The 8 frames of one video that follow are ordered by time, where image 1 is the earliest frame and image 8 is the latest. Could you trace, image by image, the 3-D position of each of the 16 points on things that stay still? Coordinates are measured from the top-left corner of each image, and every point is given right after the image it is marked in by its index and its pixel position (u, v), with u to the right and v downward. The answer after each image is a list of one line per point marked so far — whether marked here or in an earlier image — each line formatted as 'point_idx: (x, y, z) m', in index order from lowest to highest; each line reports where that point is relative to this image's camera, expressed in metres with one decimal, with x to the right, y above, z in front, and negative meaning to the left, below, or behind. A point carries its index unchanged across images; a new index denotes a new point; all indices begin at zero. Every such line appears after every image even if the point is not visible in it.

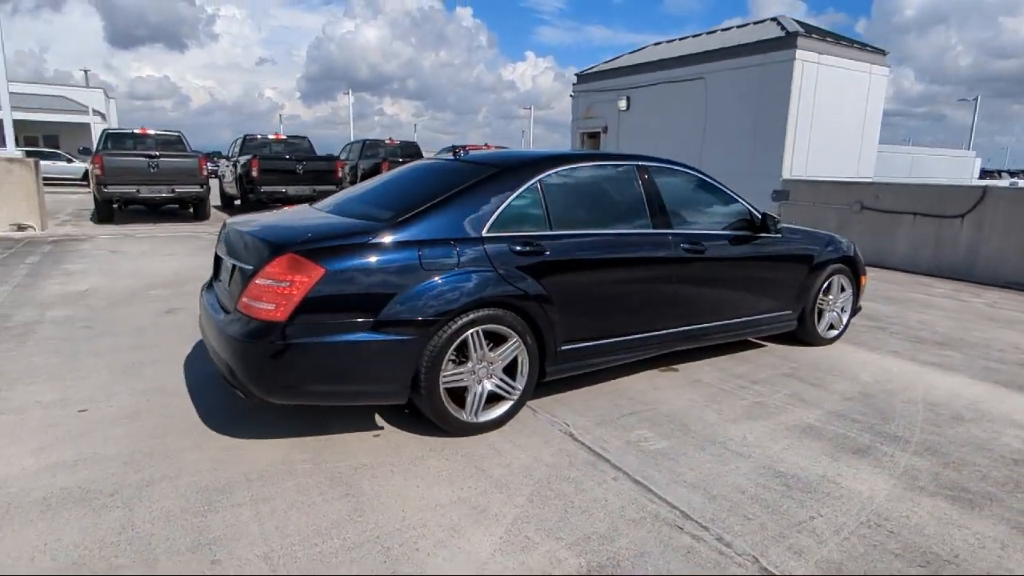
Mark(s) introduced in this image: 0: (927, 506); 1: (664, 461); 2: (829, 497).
0: (+2.0, -1.1, +3.0) m
1: (+0.8, -1.0, +3.4) m
2: (+1.6, -1.0, +3.1) m
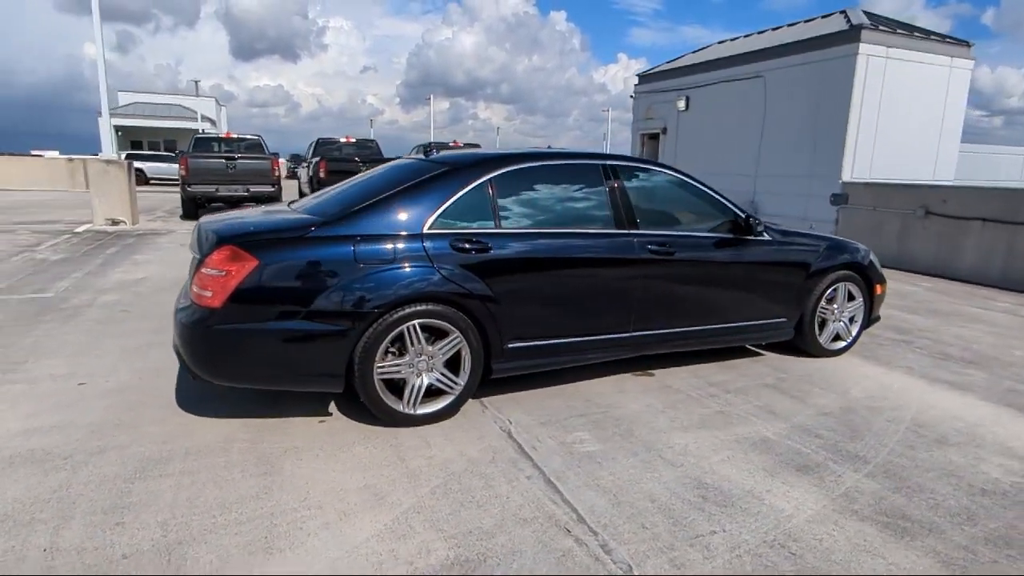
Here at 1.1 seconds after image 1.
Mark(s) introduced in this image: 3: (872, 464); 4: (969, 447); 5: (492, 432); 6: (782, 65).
0: (+1.5, -1.1, +2.8) m
1: (+0.4, -0.9, +3.4) m
2: (+1.1, -1.1, +2.9) m
3: (+1.9, -1.0, +3.4) m
4: (+2.6, -0.9, +3.6) m
5: (-0.1, -0.9, +3.7) m
6: (+4.8, +3.9, +11.0) m
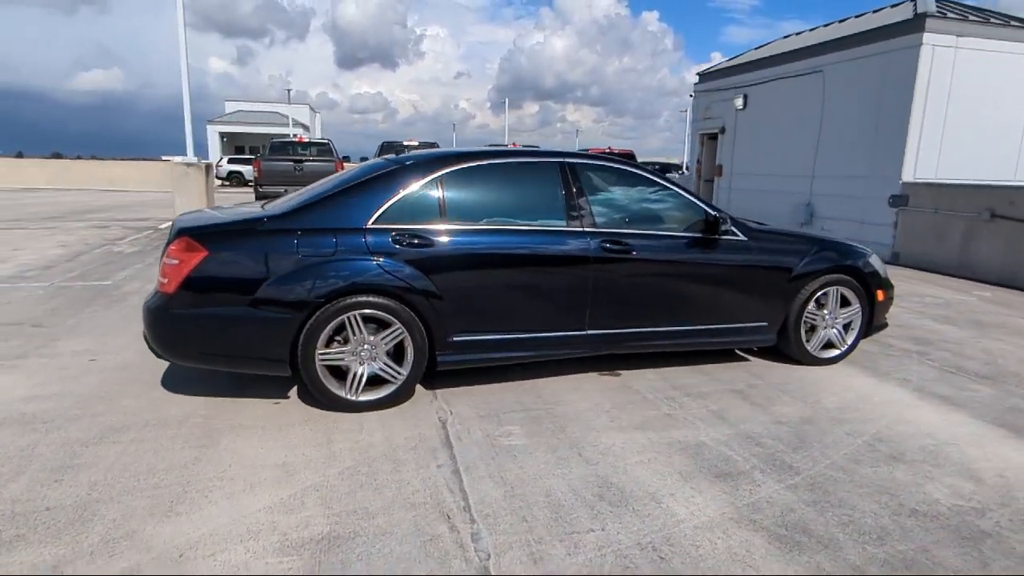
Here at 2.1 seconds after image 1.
0: (+0.9, -1.1, +2.7) m
1: (-0.1, -0.9, +3.4) m
2: (+0.5, -1.0, +2.8) m
3: (+1.5, -1.0, +3.2) m
4: (+2.2, -0.9, +3.3) m
5: (-0.5, -0.8, +3.8) m
6: (+5.5, +3.8, +10.3) m
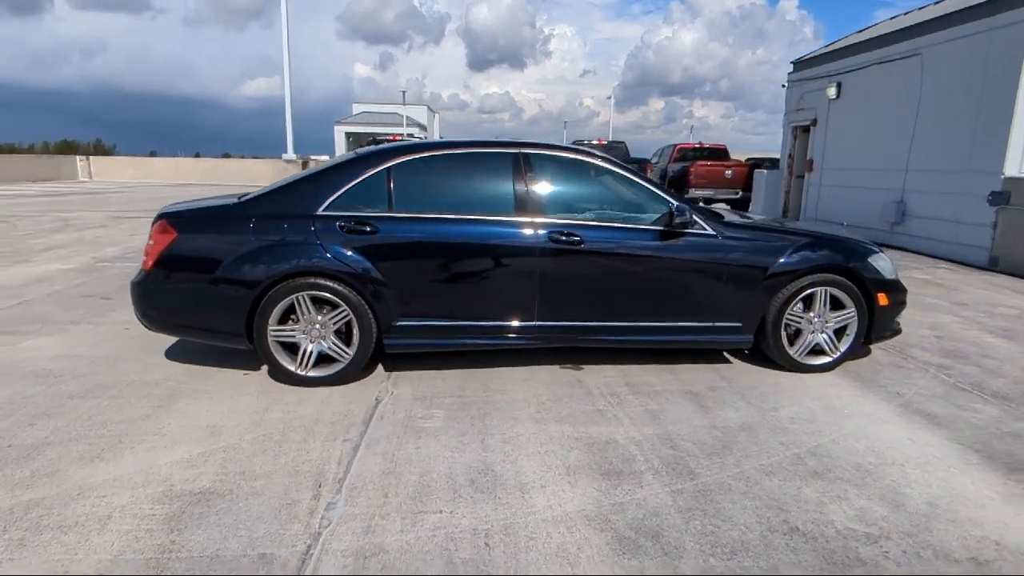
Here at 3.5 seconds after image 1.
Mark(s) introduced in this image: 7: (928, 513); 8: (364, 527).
0: (+0.2, -1.0, +2.6) m
1: (-0.6, -0.8, +3.5) m
2: (-0.1, -1.0, +2.8) m
3: (+0.9, -0.9, +3.0) m
4: (+1.6, -0.9, +2.9) m
5: (-1.0, -0.7, +4.0) m
6: (+6.4, +3.7, +9.2) m
7: (+1.8, -1.0, +2.7) m
8: (-0.6, -1.0, +2.6) m
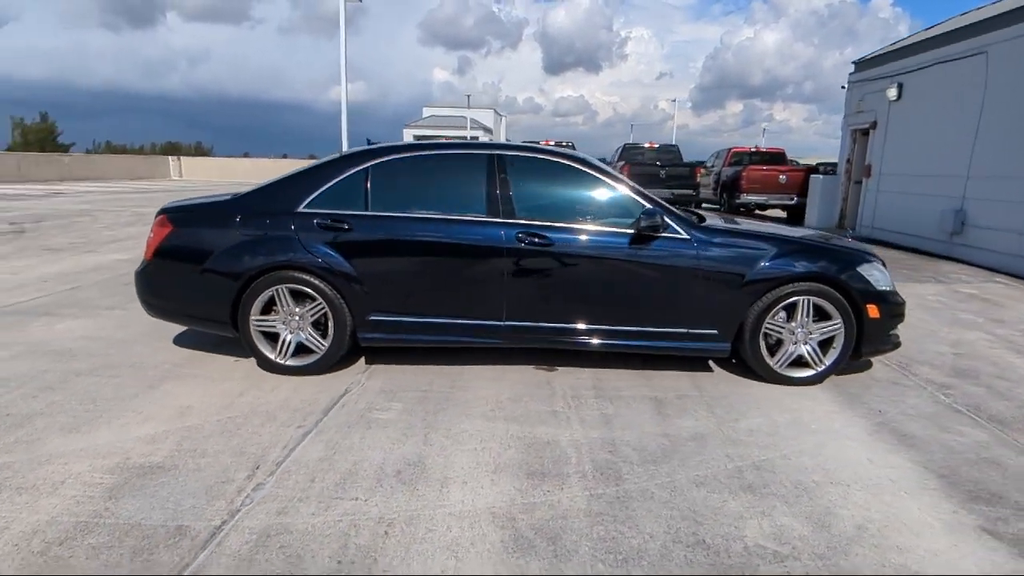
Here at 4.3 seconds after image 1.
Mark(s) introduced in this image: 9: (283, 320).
0: (-0.2, -1.0, +2.6) m
1: (-0.9, -0.8, +3.6) m
2: (-0.5, -1.0, +2.9) m
3: (+0.5, -0.9, +2.9) m
4: (+1.2, -1.0, +2.8) m
5: (-1.2, -0.7, +4.1) m
6: (+6.8, +3.5, +8.5) m
7: (+1.4, -1.0, +2.6) m
8: (-1.0, -1.0, +2.8) m
9: (-1.6, -0.2, +4.3) m
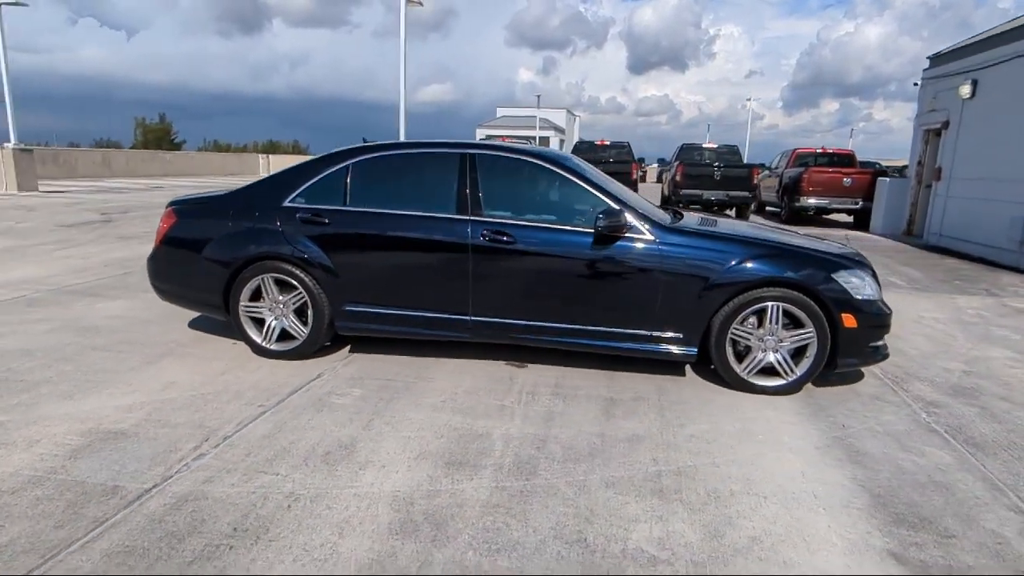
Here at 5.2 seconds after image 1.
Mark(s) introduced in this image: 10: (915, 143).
0: (-0.6, -1.0, +2.7) m
1: (-1.2, -0.7, +3.8) m
2: (-0.9, -0.9, +3.1) m
3: (+0.1, -0.9, +2.9) m
4: (+0.7, -1.0, +2.7) m
5: (-1.5, -0.6, +4.4) m
6: (+7.2, +3.3, +7.6) m
7: (+0.9, -1.0, +2.5) m
8: (-1.5, -0.9, +3.0) m
9: (-1.8, -0.1, +4.6) m
10: (+7.9, +2.8, +12.2) m
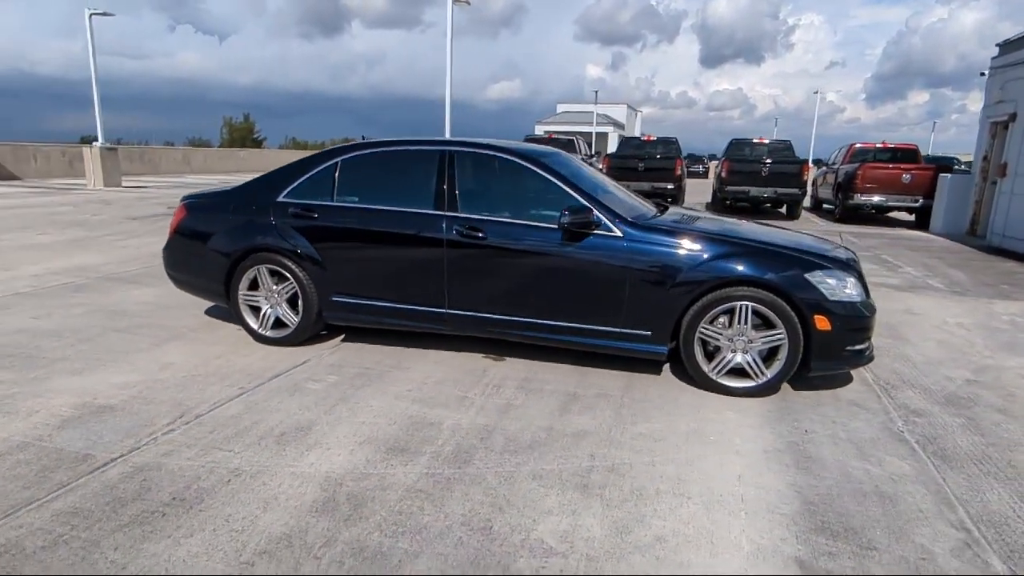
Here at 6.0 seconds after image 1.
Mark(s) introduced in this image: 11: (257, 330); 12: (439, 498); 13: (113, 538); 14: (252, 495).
0: (-1.0, -0.9, +2.9) m
1: (-1.4, -0.7, +4.0) m
2: (-1.2, -0.8, +3.2) m
3: (-0.3, -0.9, +3.0) m
4: (+0.4, -0.9, +2.7) m
5: (-1.6, -0.5, +4.6) m
6: (+7.4, +3.2, +6.9) m
7: (+0.5, -1.0, +2.5) m
8: (-1.8, -0.8, +3.2) m
9: (-1.9, -0.1, +4.9) m
10: (+8.6, +2.8, +11.3) m
11: (-2.0, -0.3, +4.9) m
12: (-0.3, -0.9, +2.8) m
13: (-1.6, -1.0, +2.5) m
14: (-1.2, -0.9, +2.8) m
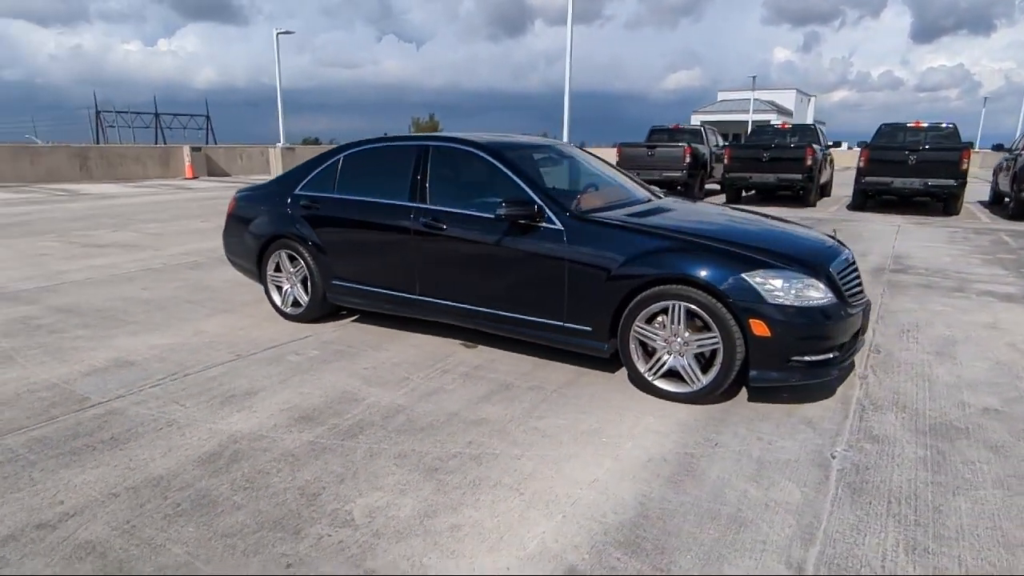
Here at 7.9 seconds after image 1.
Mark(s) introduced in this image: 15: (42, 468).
0: (-1.7, -0.8, +3.3) m
1: (-1.8, -0.5, +4.5) m
2: (-1.8, -0.7, +3.7) m
3: (-0.9, -0.8, +3.2) m
4: (-0.4, -0.9, +2.8) m
5: (-1.8, -0.4, +5.1) m
6: (+7.6, +2.9, +4.9) m
7: (-0.3, -1.0, +2.5) m
8: (-2.3, -0.7, +3.9) m
9: (-2.0, +0.1, +5.5) m
10: (+10.0, +2.5, +8.8) m
11: (-2.1, -0.2, +5.5) m
12: (-1.0, -0.9, +3.0) m
13: (-2.4, -0.9, +3.1) m
14: (-1.8, -0.8, +3.3) m
15: (-2.3, -0.9, +3.1) m
